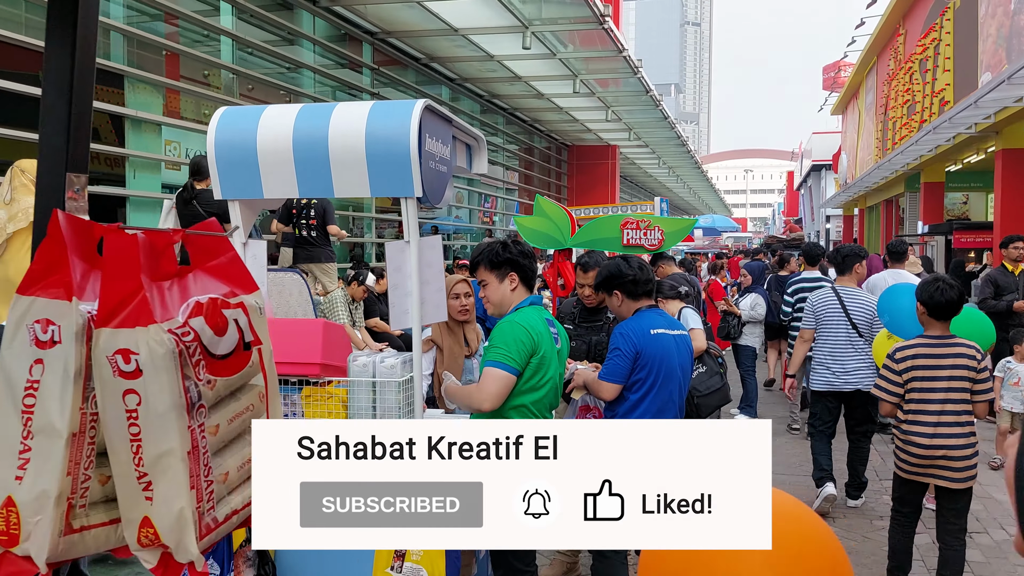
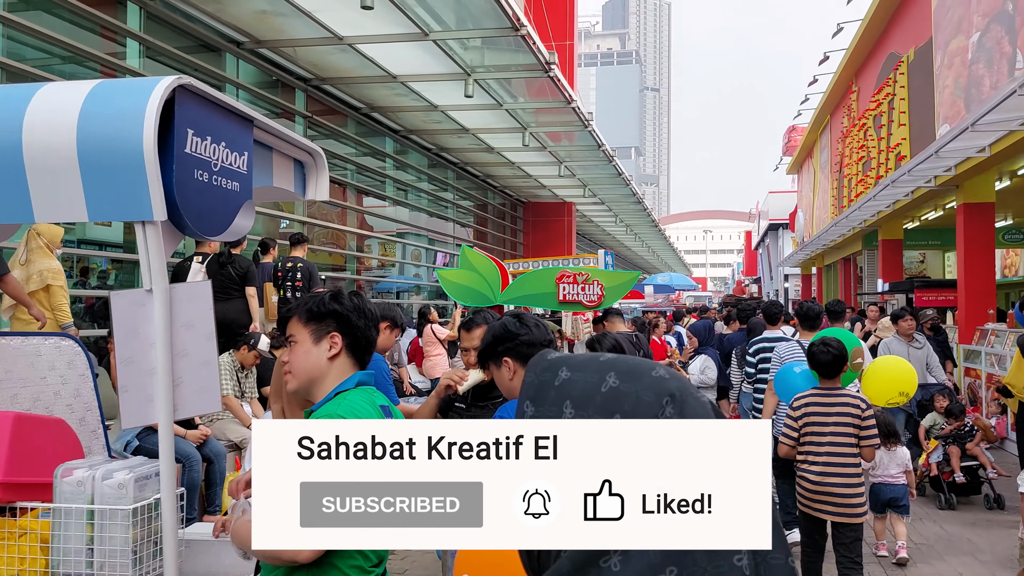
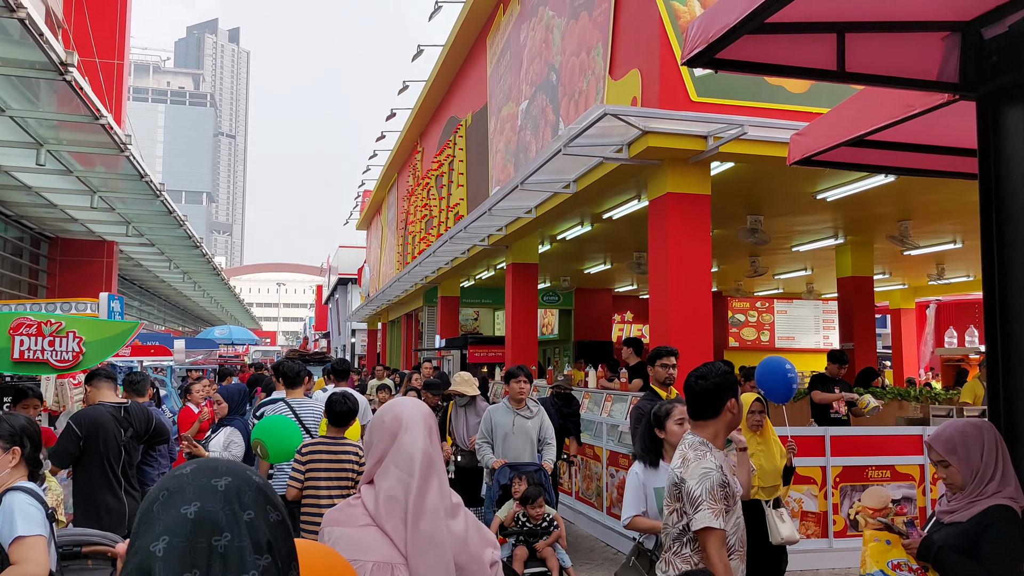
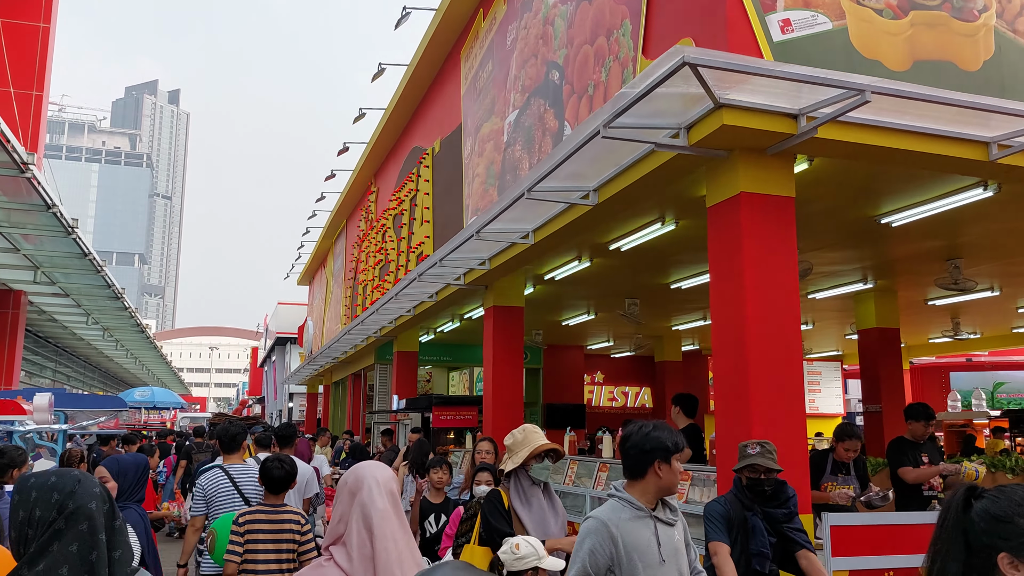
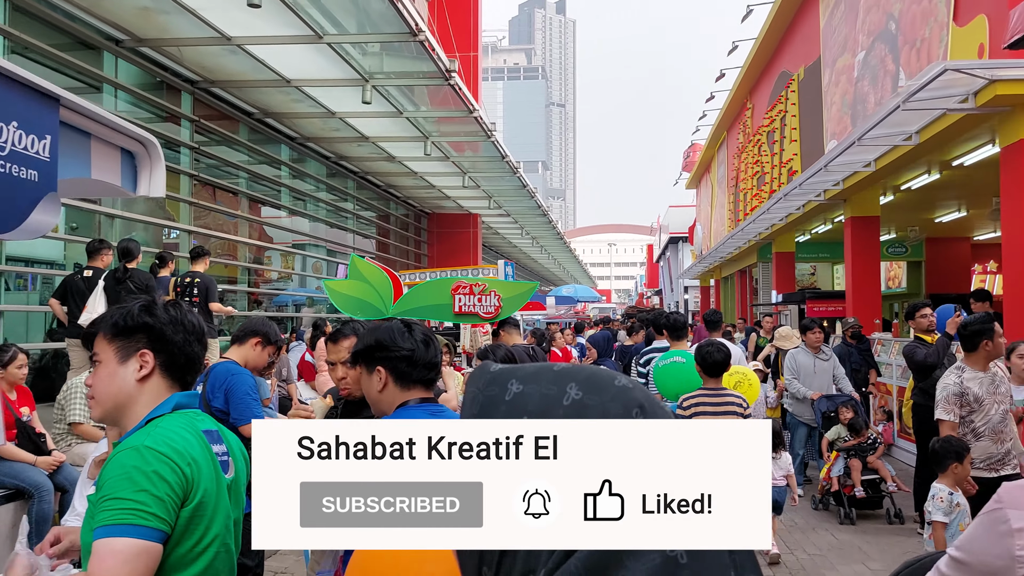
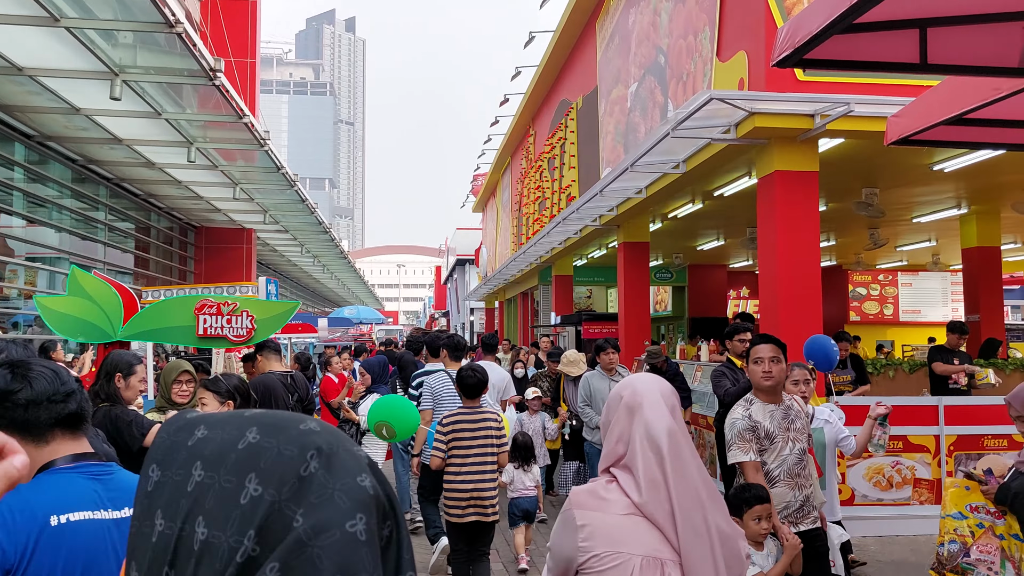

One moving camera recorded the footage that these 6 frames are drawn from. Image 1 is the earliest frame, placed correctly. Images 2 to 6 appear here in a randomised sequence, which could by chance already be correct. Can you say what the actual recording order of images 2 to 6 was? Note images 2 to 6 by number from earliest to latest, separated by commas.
2, 5, 6, 3, 4
